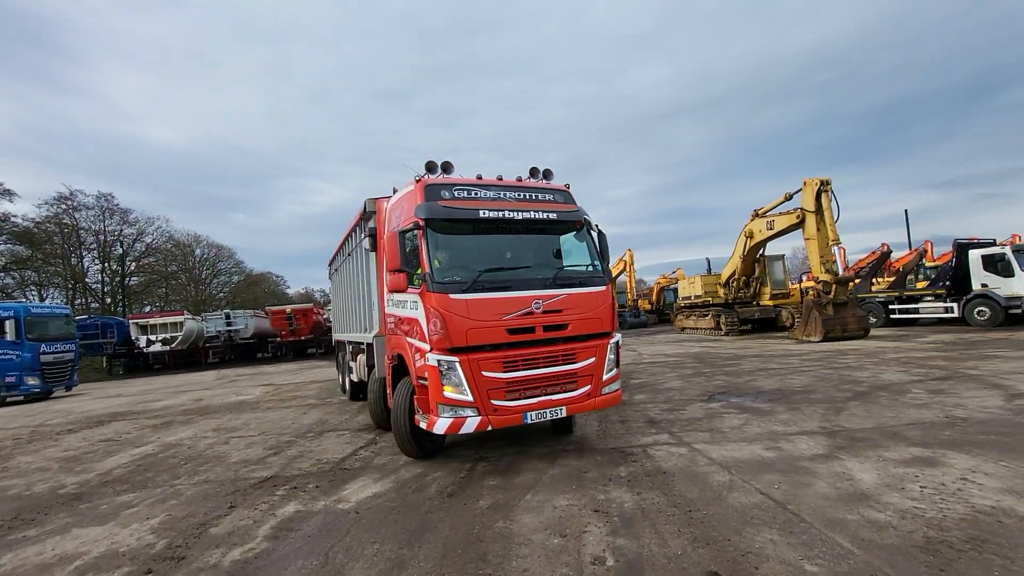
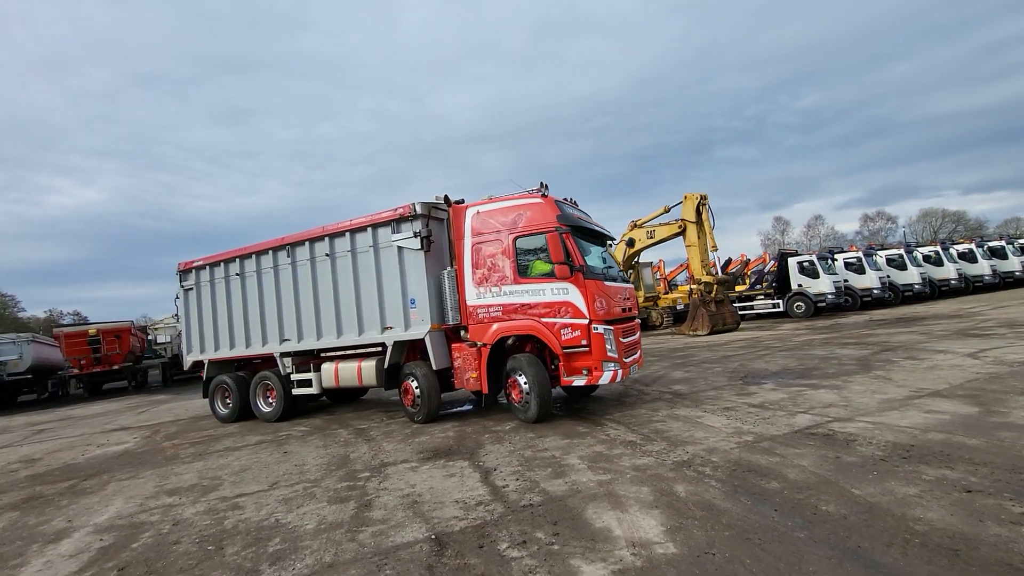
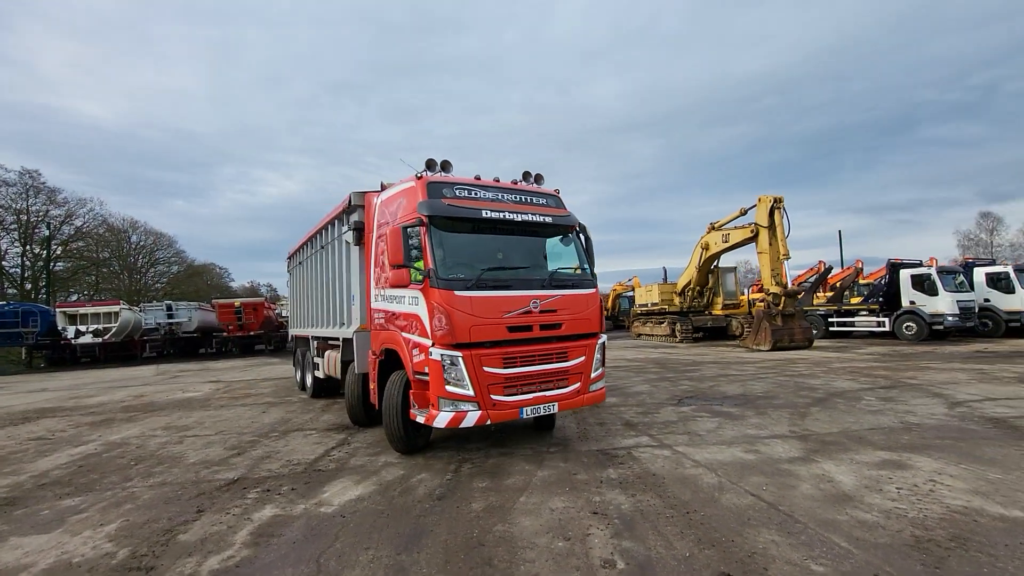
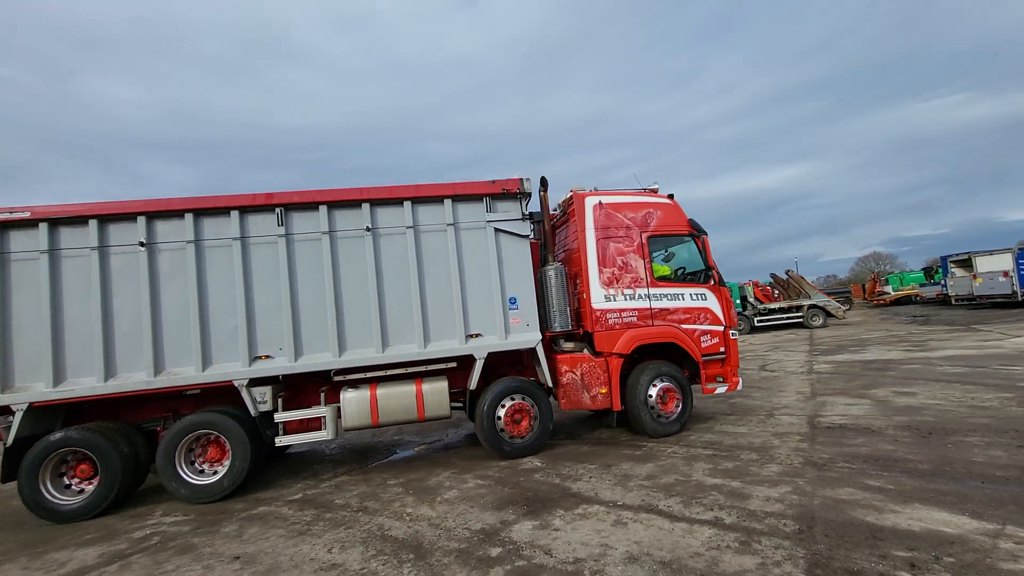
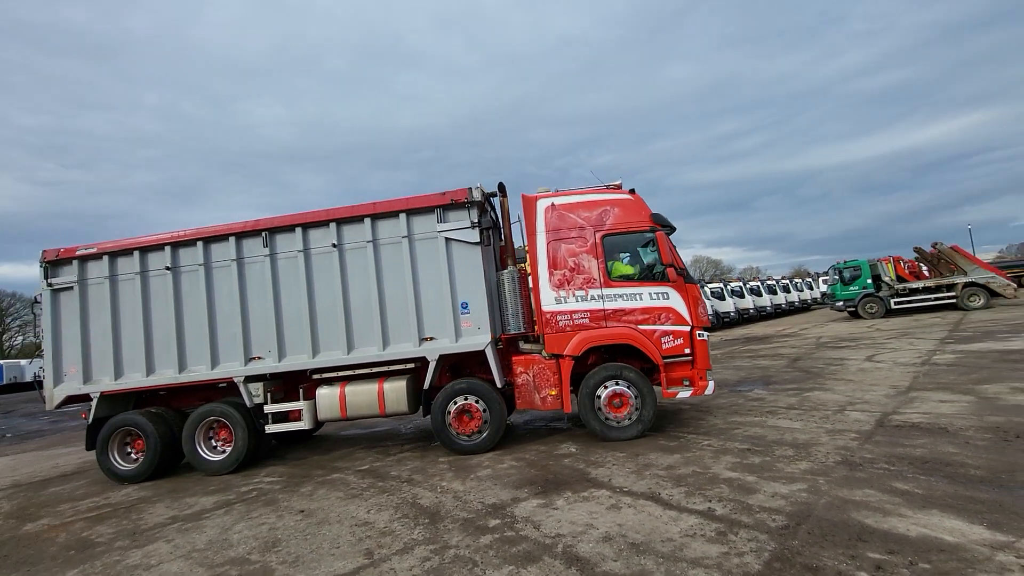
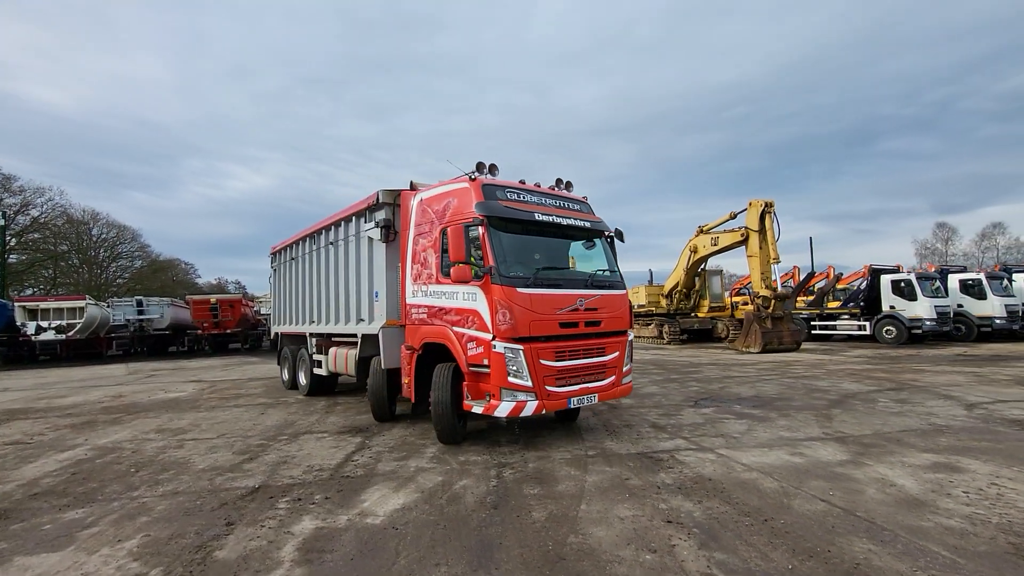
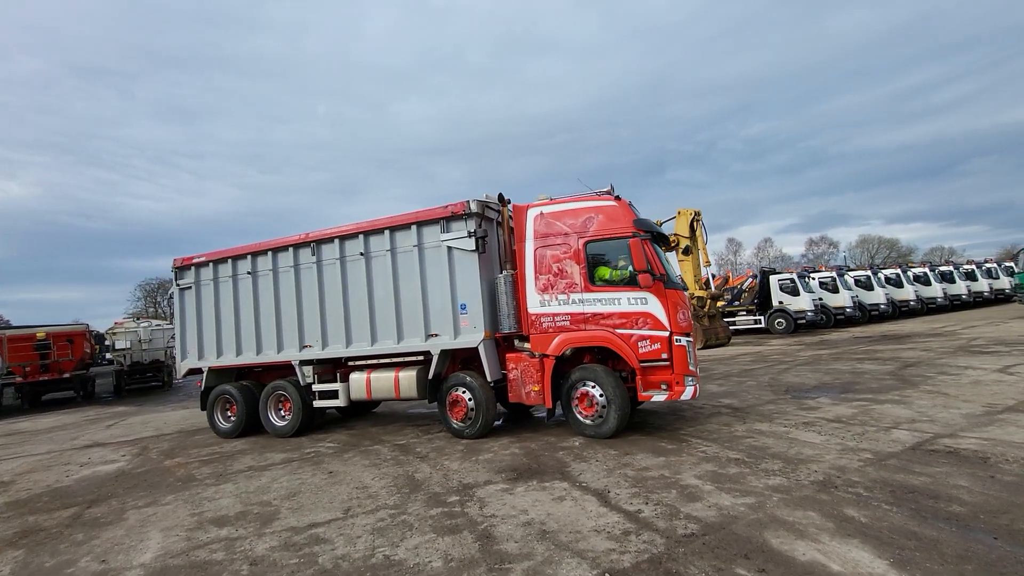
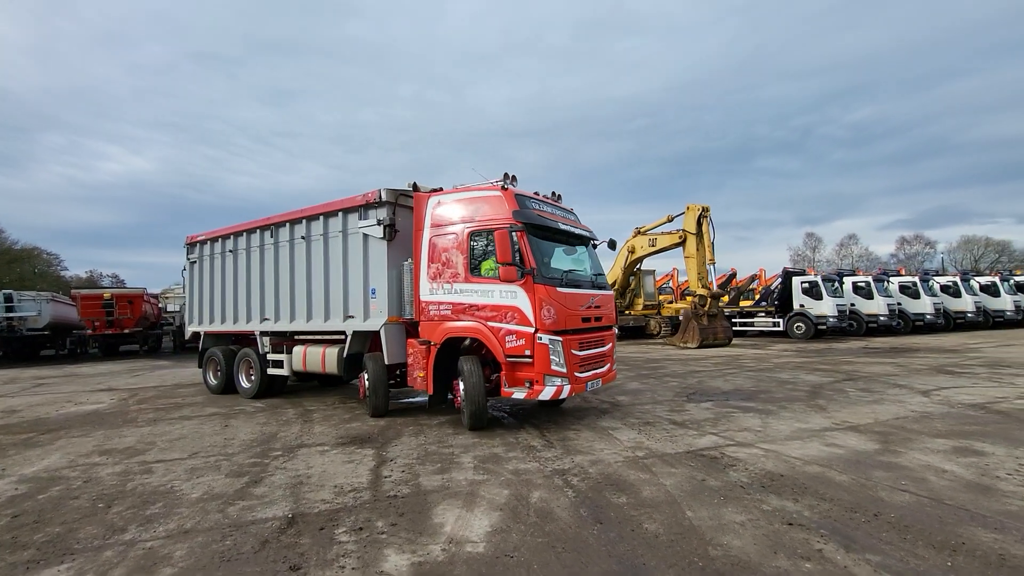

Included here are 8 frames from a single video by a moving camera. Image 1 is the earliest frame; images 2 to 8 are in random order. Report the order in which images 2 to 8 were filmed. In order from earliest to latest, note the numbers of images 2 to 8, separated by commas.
3, 6, 8, 2, 7, 5, 4
